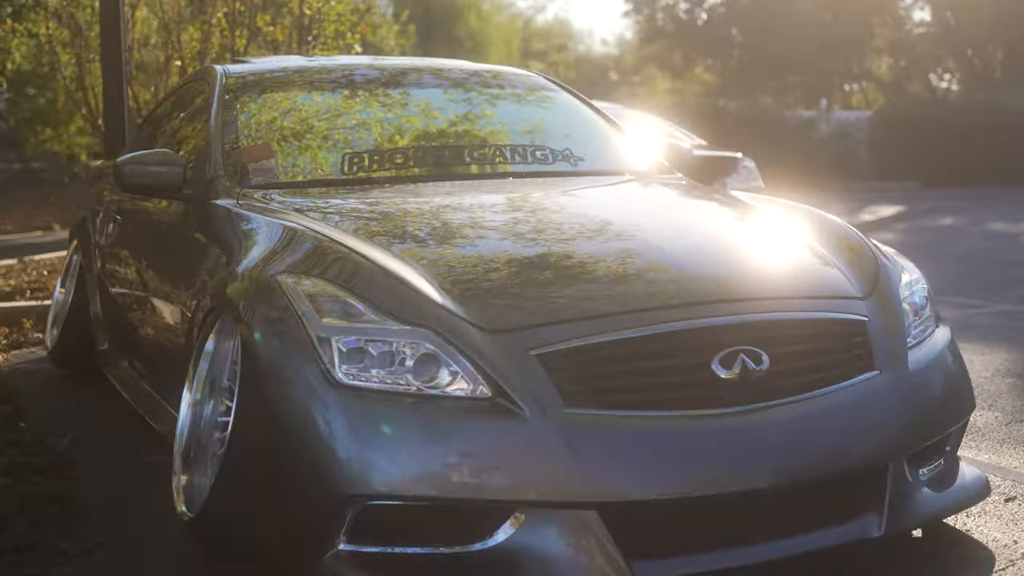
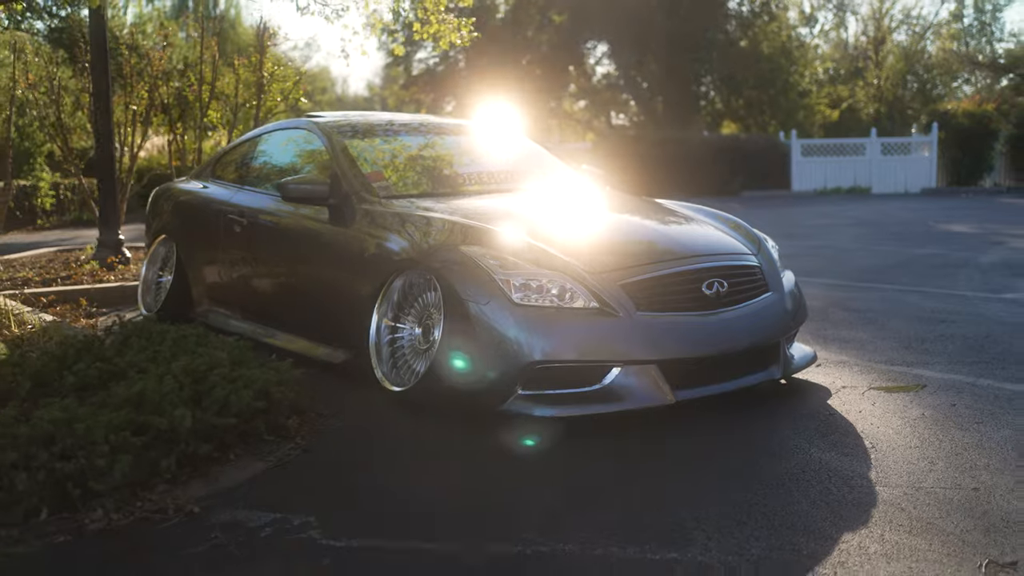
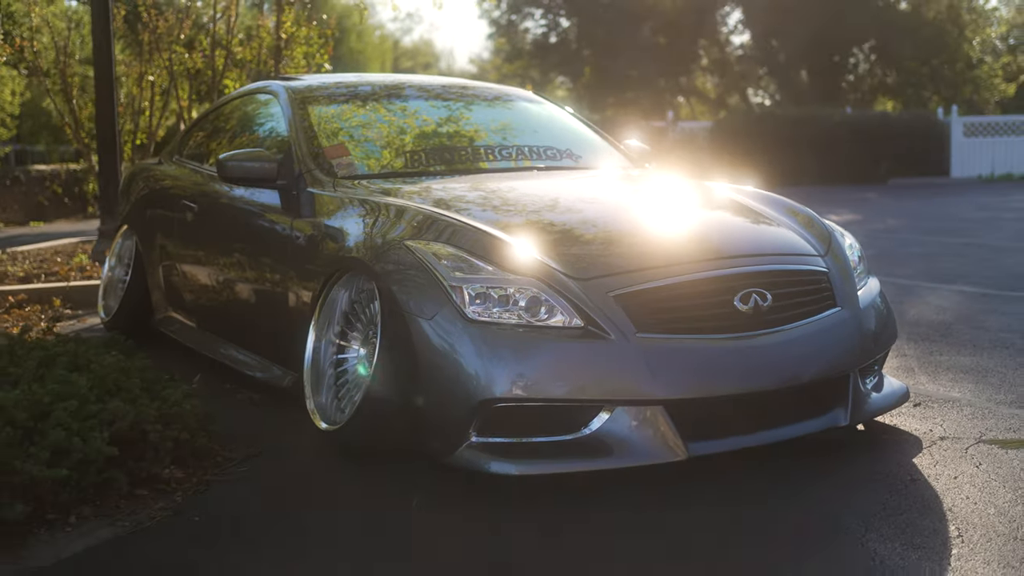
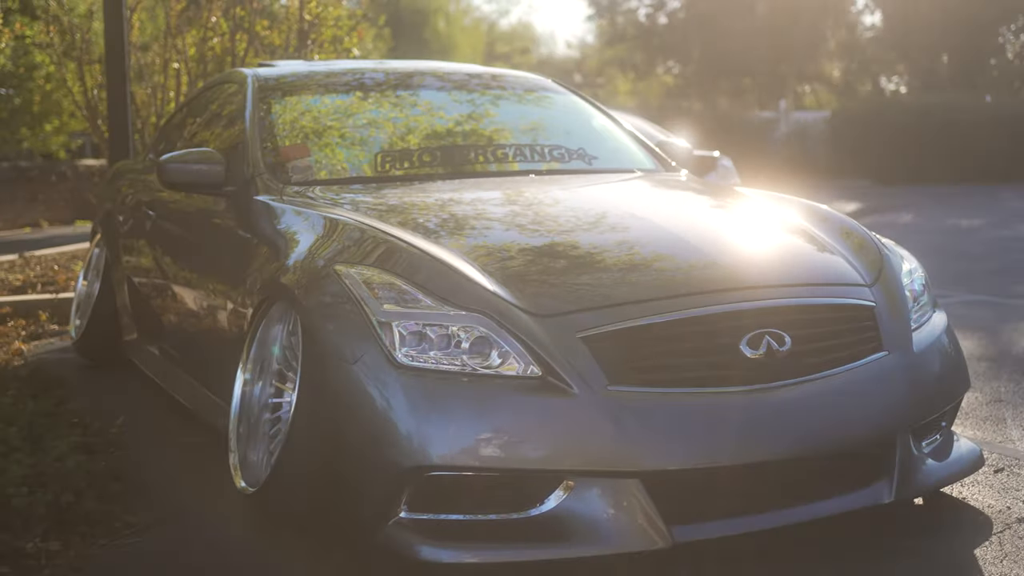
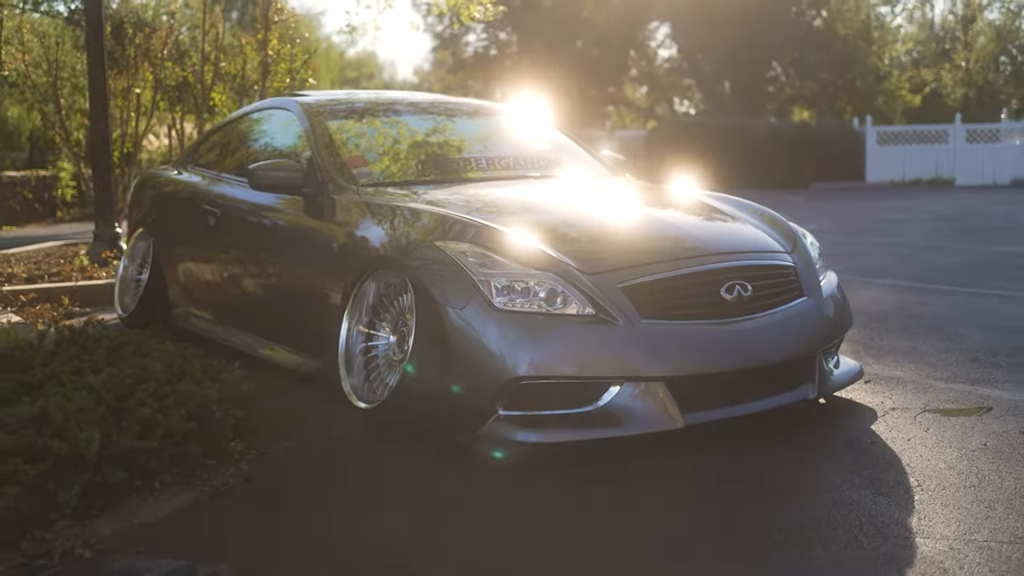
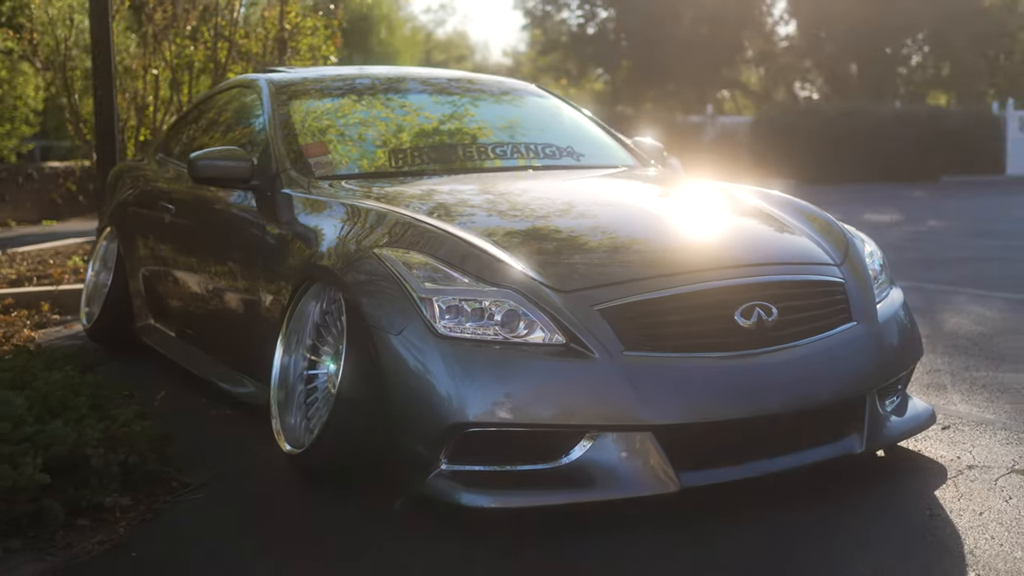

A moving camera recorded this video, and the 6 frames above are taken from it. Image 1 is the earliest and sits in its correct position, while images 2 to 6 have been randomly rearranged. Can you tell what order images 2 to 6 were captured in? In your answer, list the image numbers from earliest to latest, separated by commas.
4, 6, 3, 5, 2
